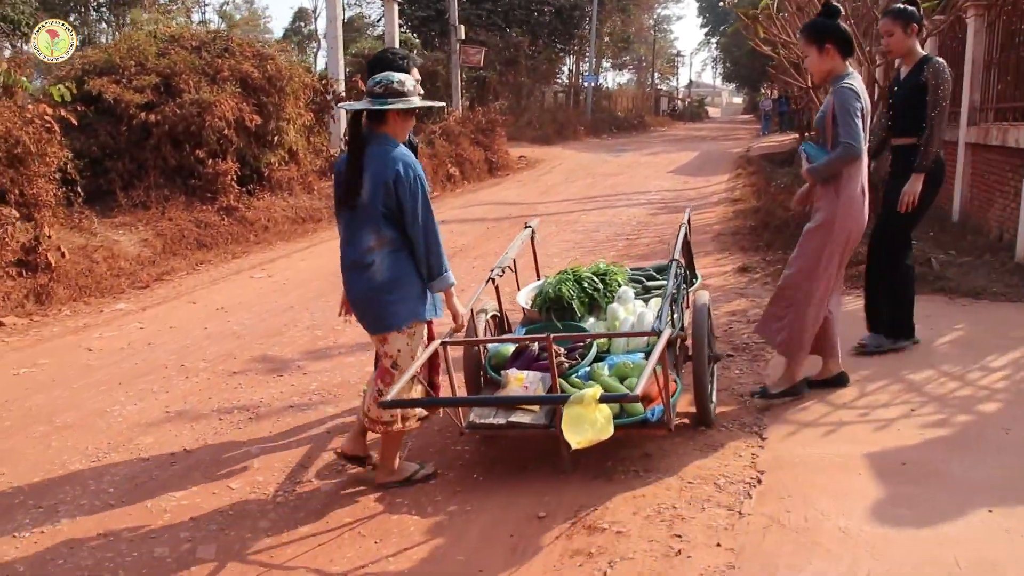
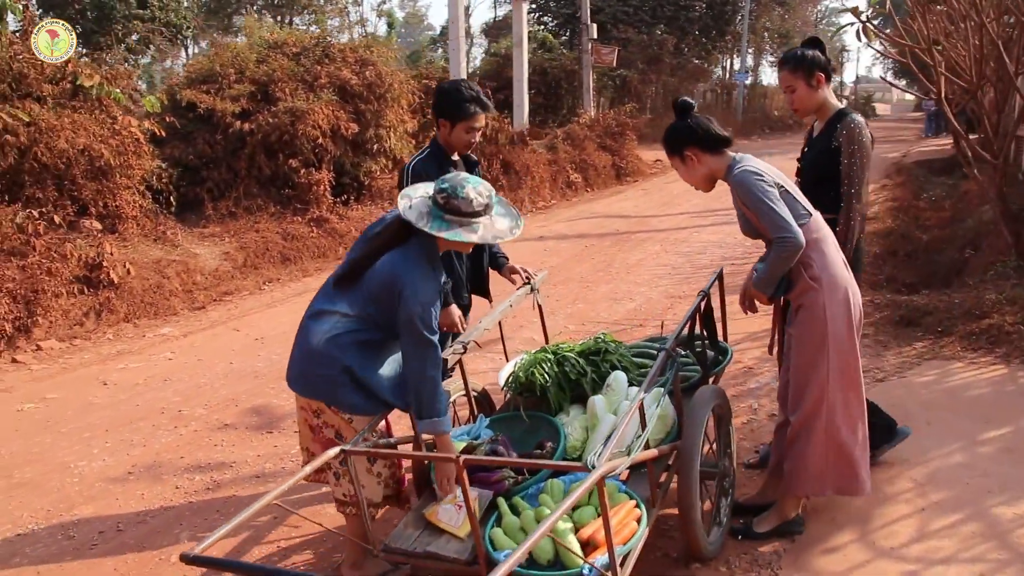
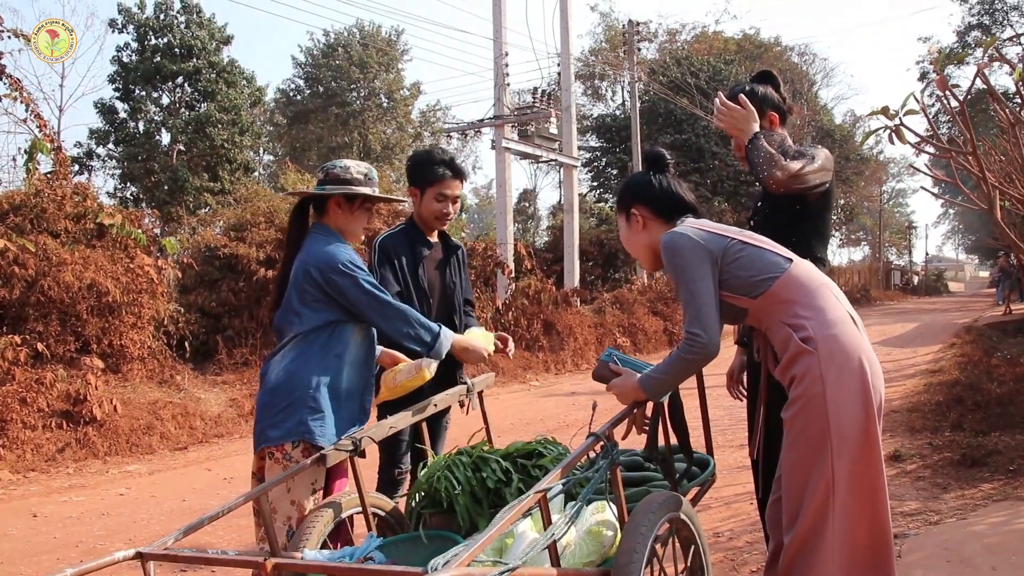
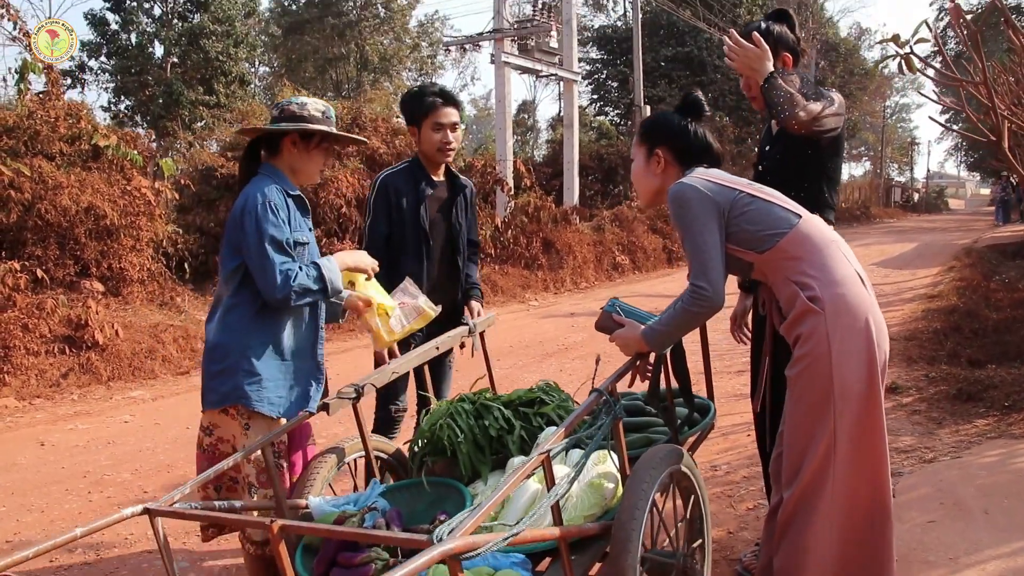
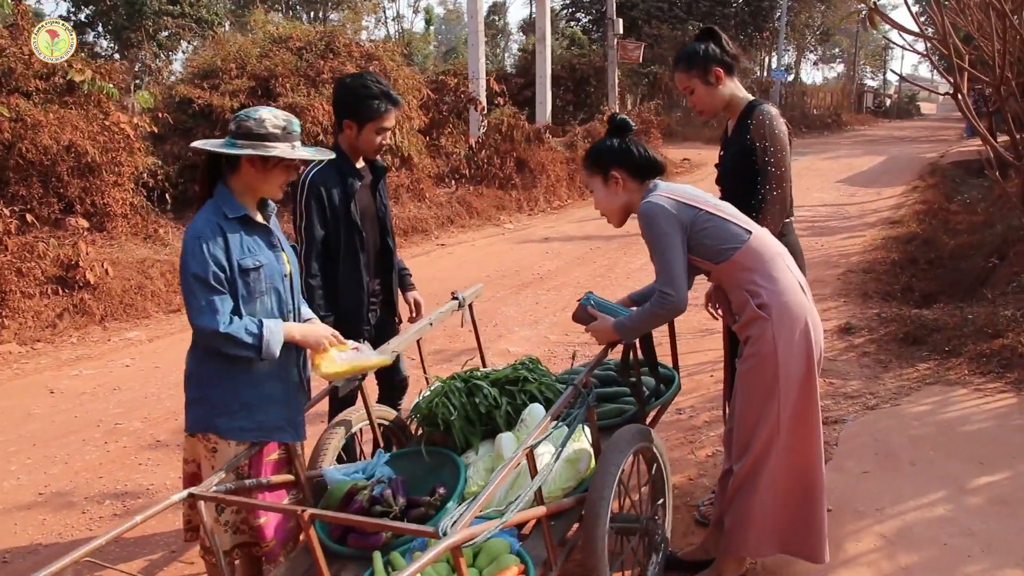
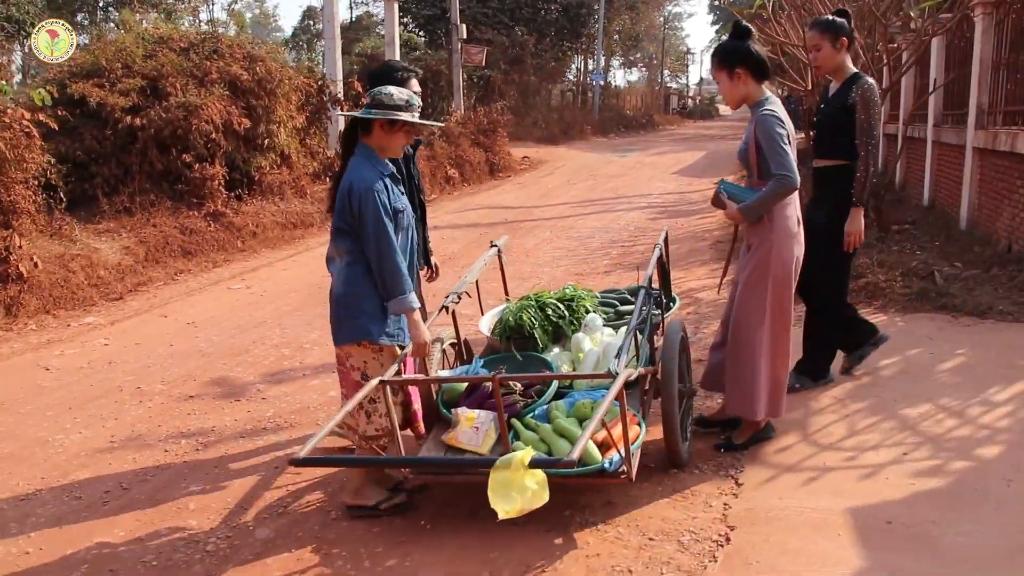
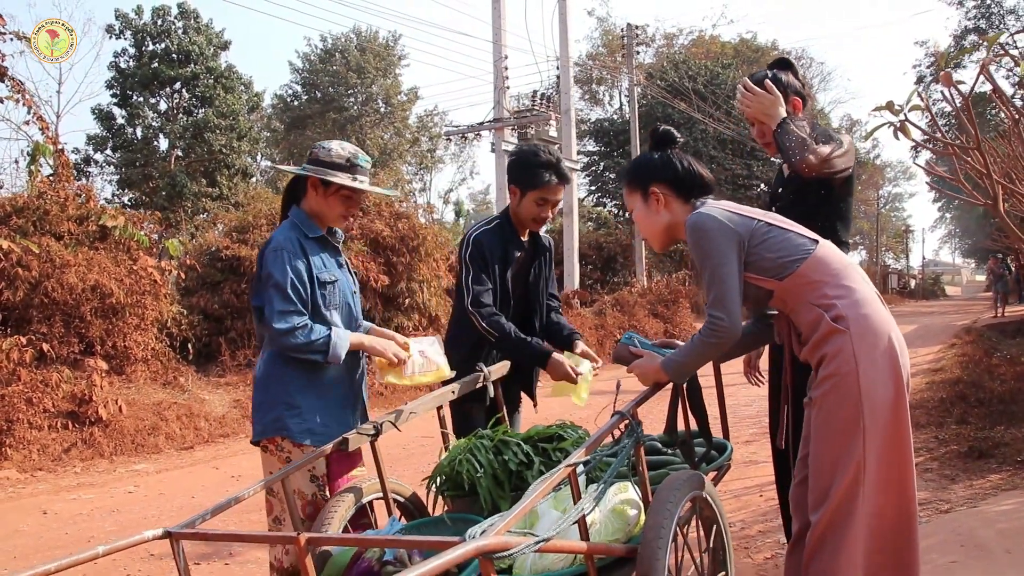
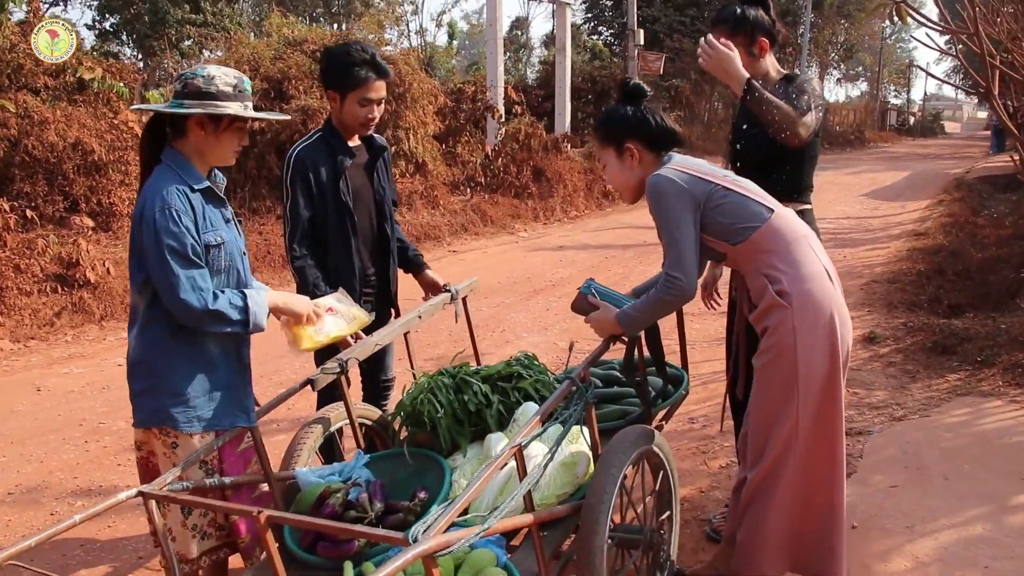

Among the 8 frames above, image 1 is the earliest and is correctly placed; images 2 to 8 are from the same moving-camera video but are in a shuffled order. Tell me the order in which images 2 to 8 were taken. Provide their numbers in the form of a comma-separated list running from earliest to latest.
6, 2, 5, 8, 4, 3, 7
